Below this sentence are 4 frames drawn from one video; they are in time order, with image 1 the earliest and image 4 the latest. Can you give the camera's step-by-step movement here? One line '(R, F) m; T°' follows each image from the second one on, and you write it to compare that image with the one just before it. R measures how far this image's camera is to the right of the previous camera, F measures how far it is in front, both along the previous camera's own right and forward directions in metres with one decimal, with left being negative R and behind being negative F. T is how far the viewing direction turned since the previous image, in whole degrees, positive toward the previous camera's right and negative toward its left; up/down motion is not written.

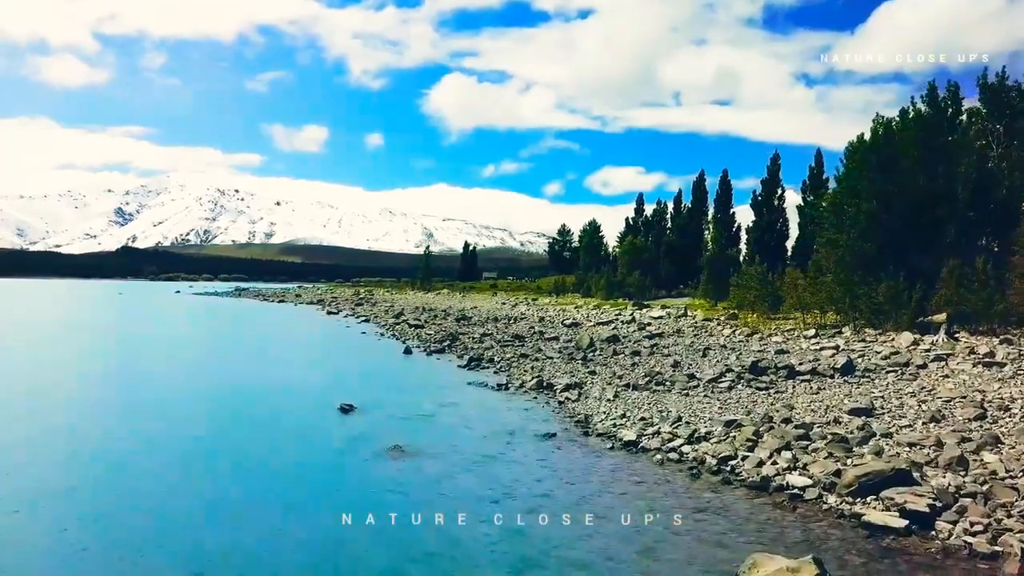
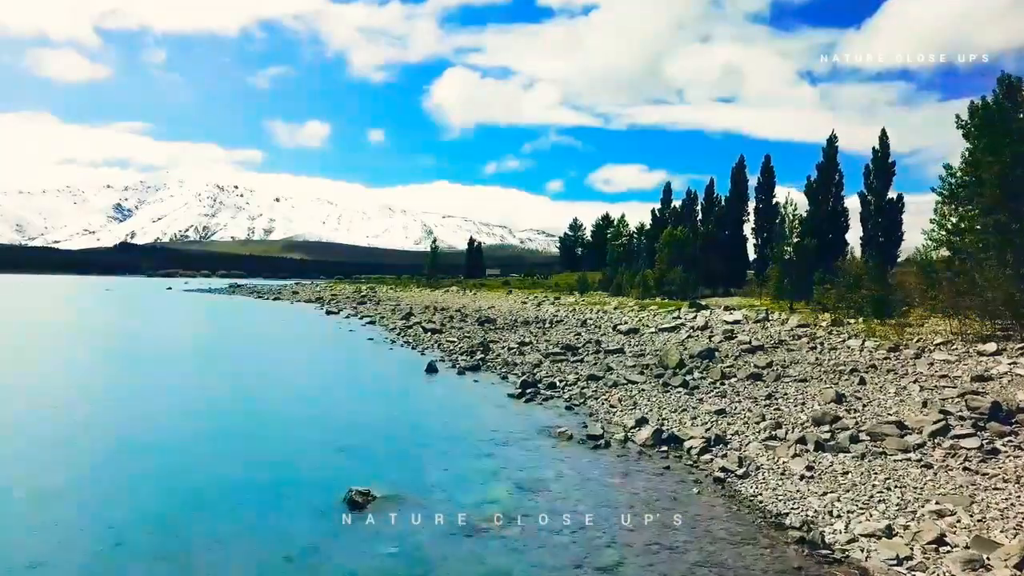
(-2.5, +10.1) m; 0°
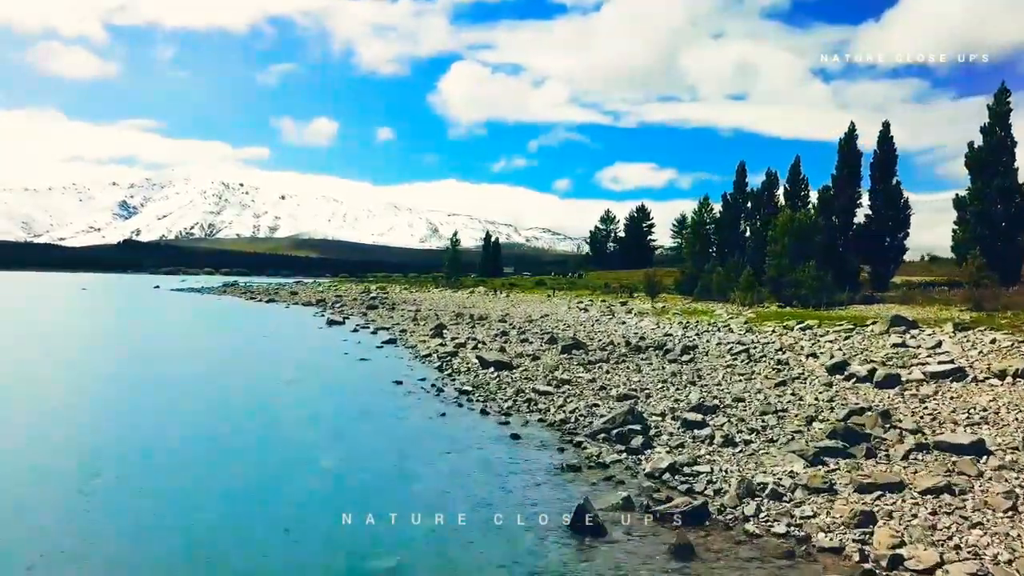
(-4.6, +19.3) m; 0°
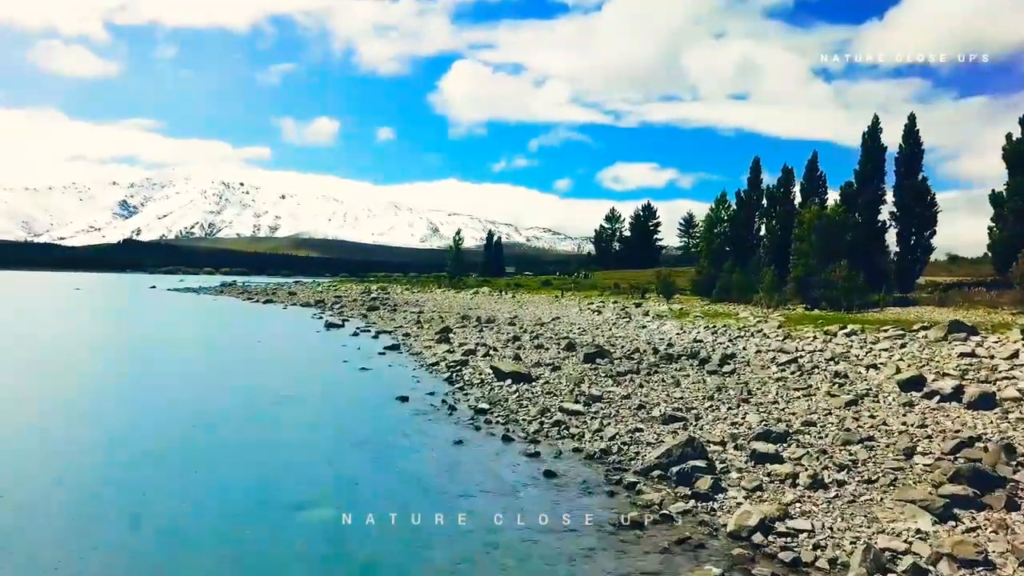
(-0.7, +3.4) m; 0°
